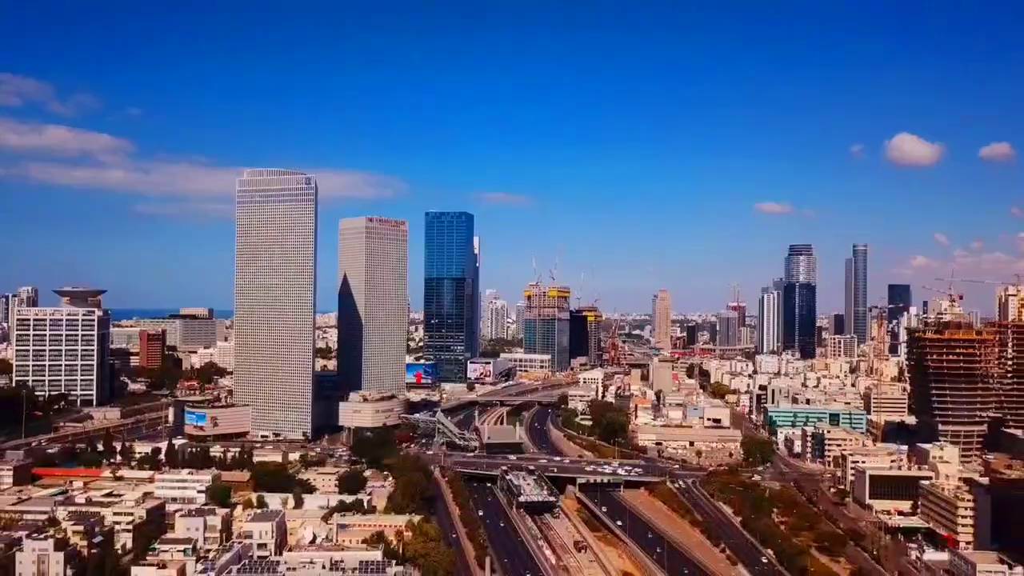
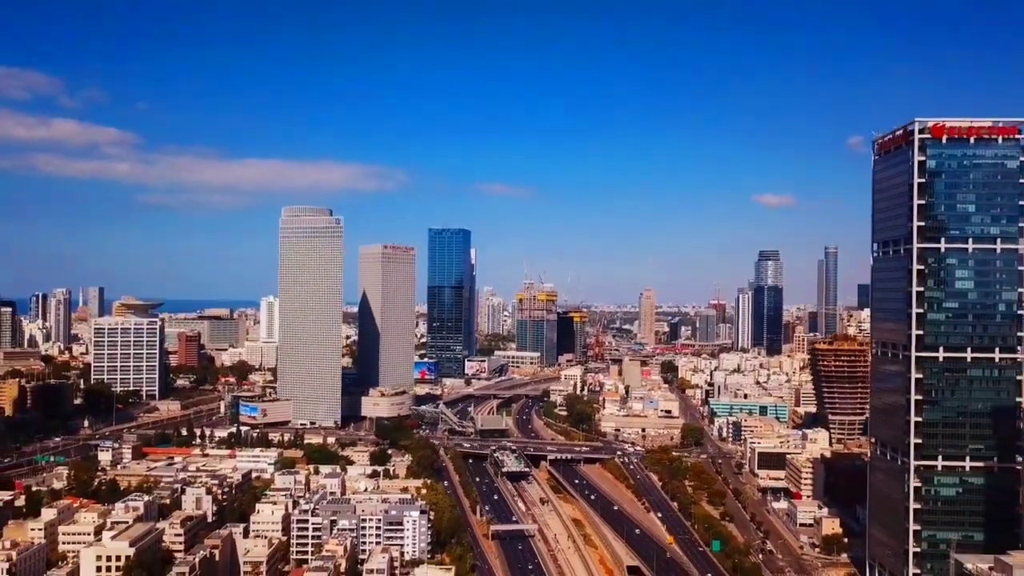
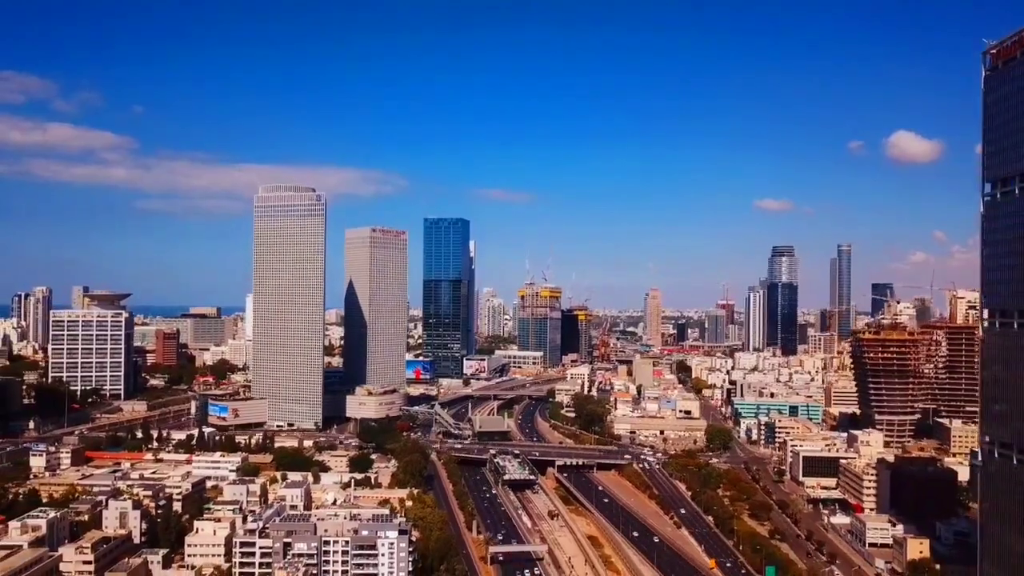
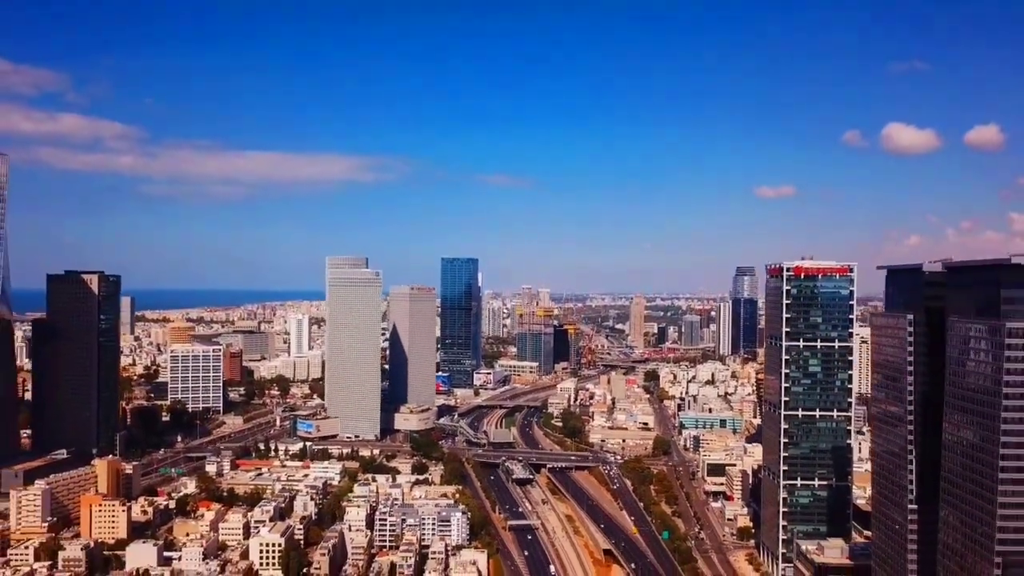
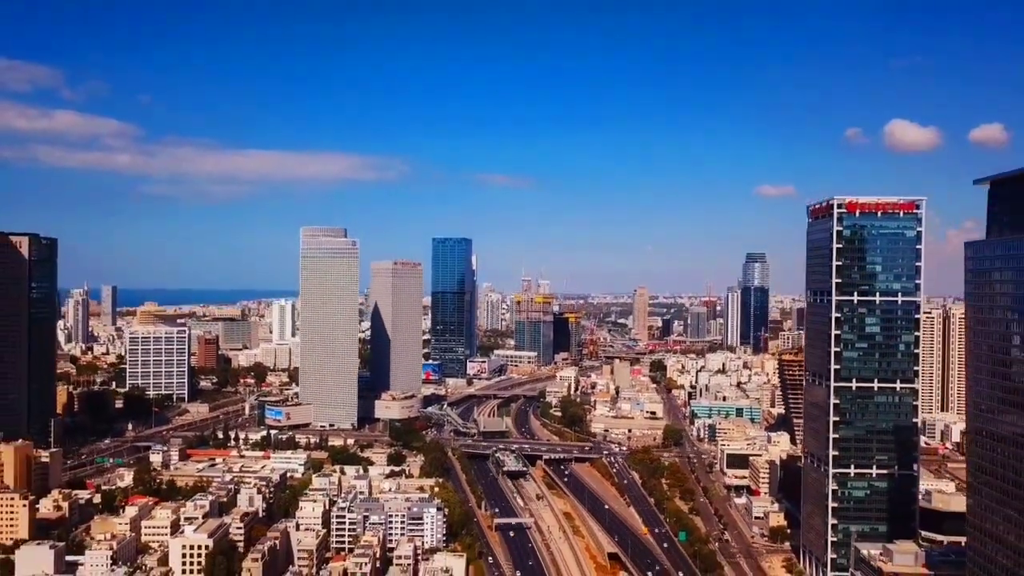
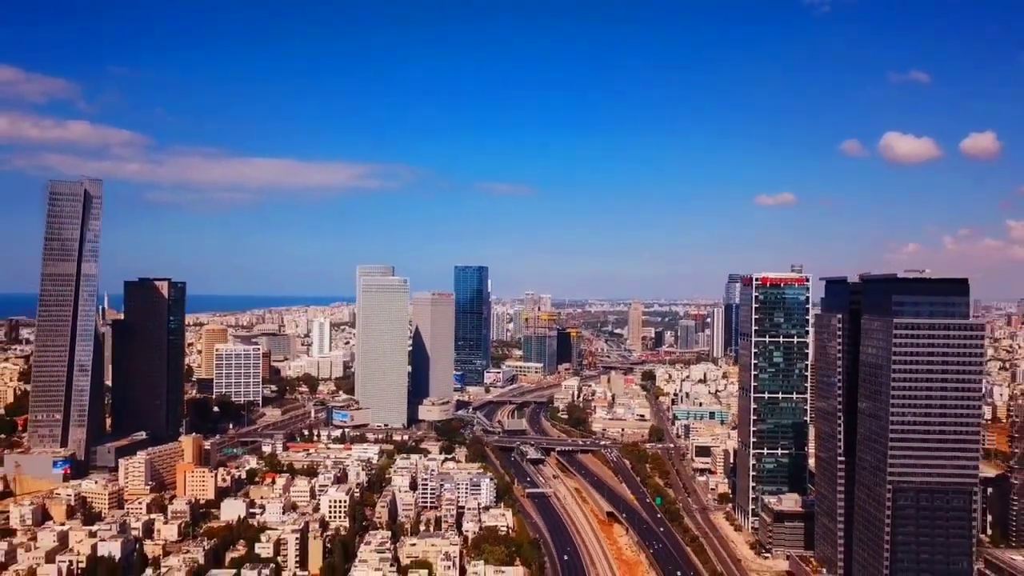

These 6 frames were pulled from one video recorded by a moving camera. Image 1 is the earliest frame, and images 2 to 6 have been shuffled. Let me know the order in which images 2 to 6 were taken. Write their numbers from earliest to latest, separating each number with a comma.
3, 2, 5, 4, 6
